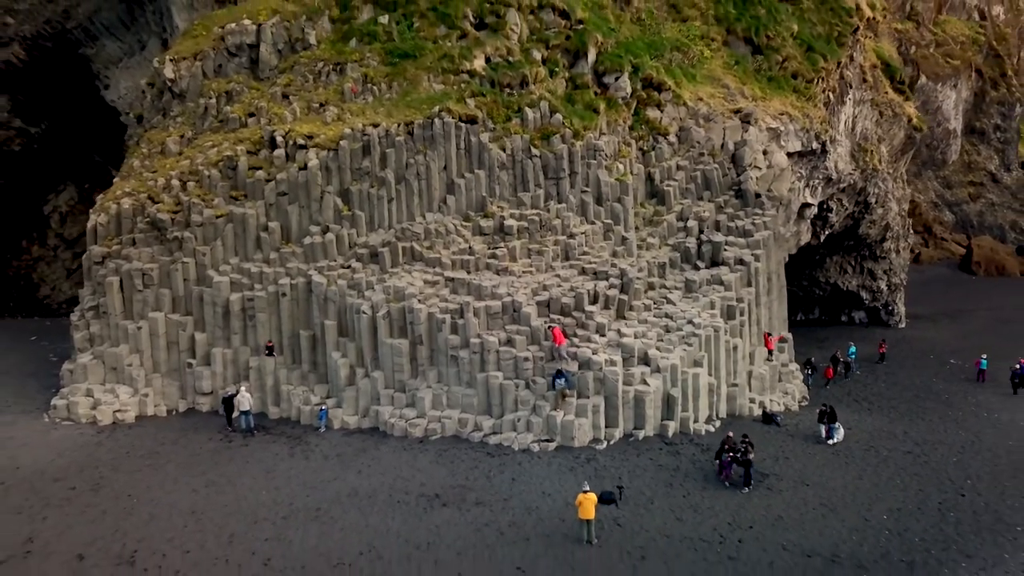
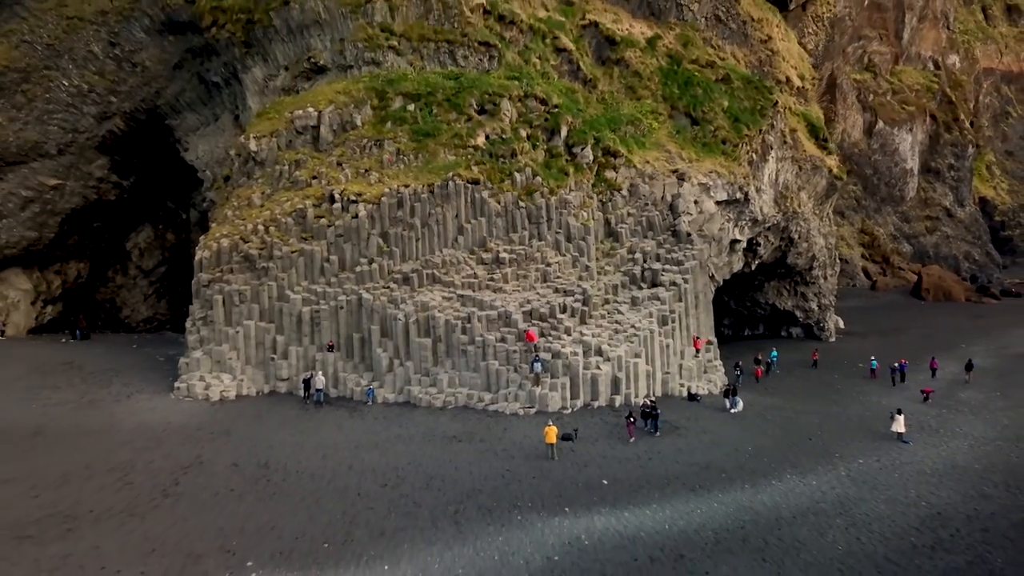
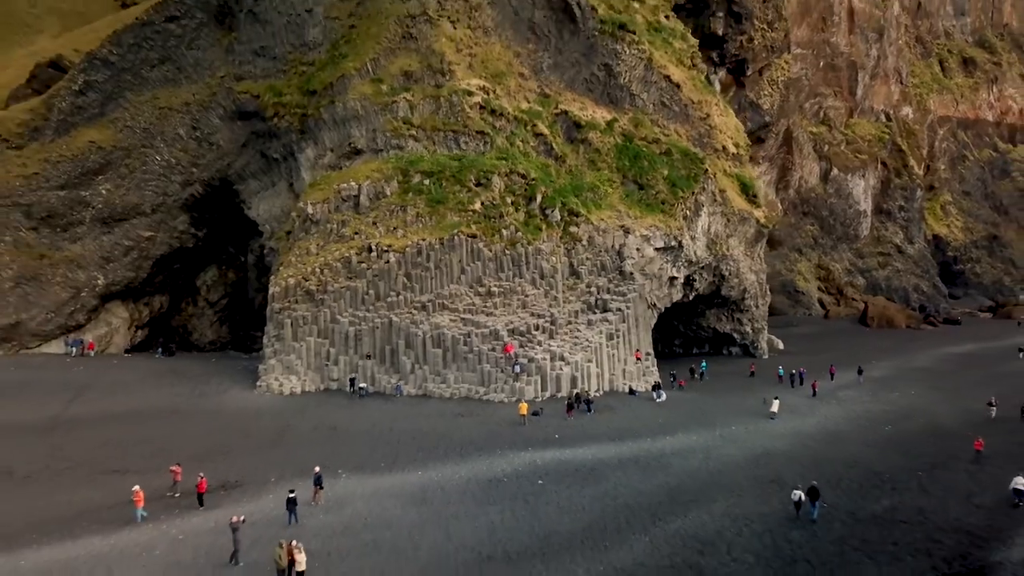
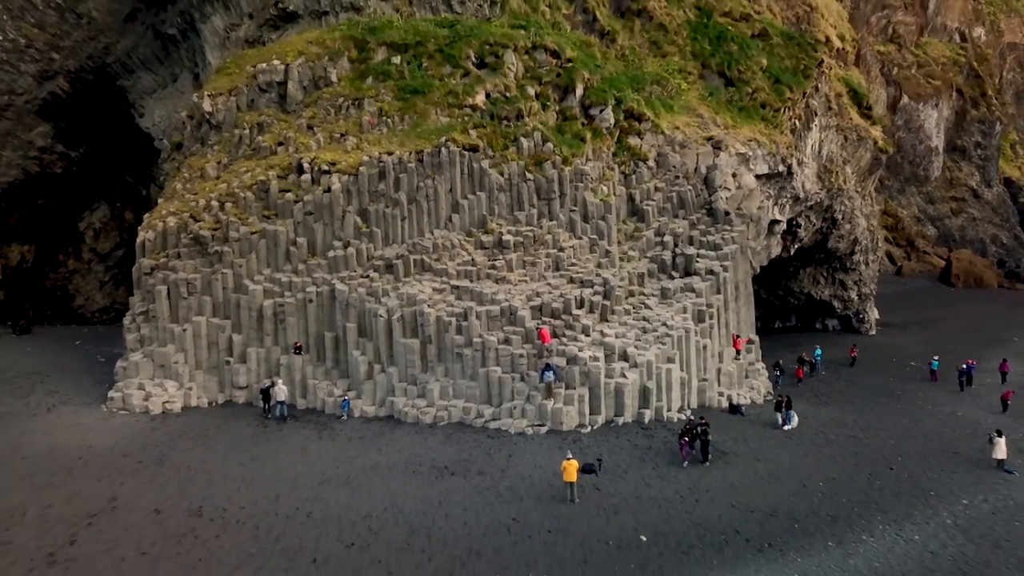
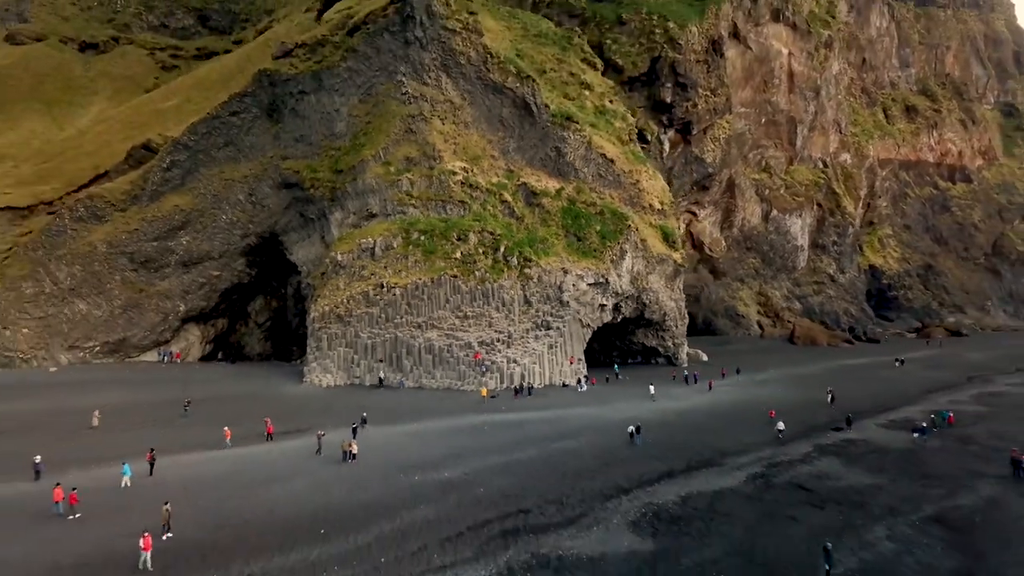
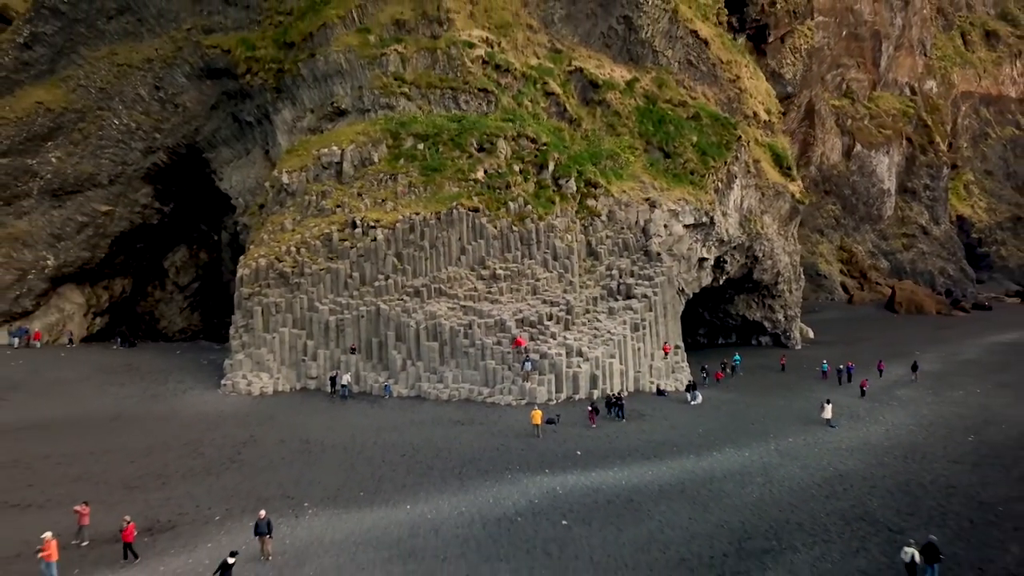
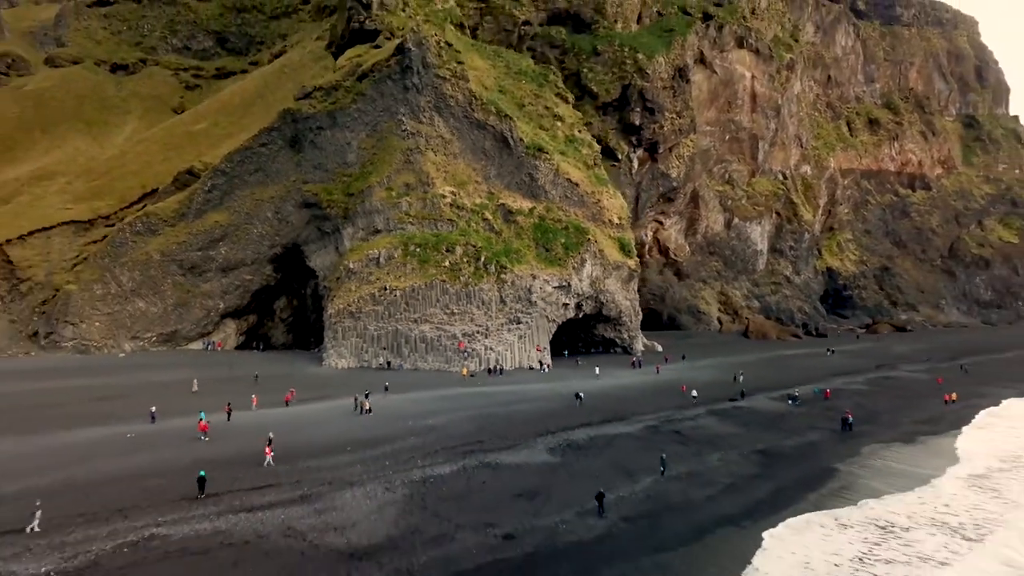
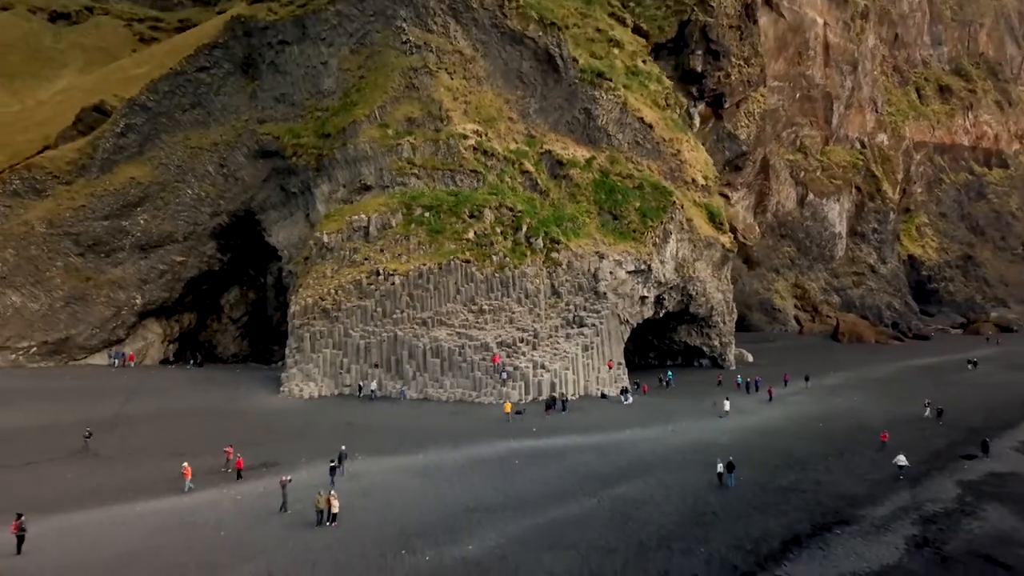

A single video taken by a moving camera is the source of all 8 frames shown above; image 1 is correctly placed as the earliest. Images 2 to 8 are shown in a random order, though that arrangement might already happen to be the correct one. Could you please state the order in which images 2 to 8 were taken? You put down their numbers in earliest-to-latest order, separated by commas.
4, 2, 6, 3, 8, 5, 7
